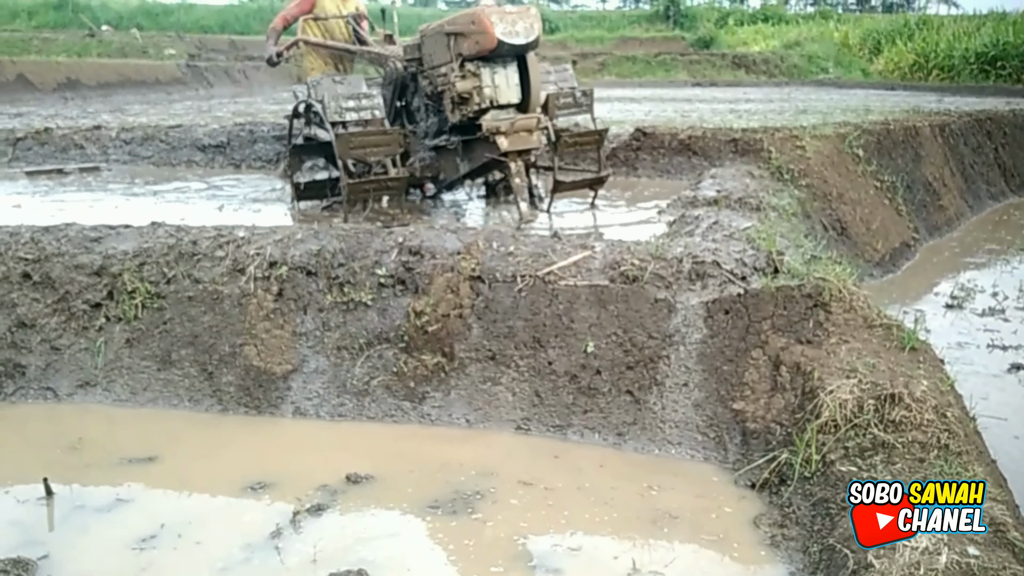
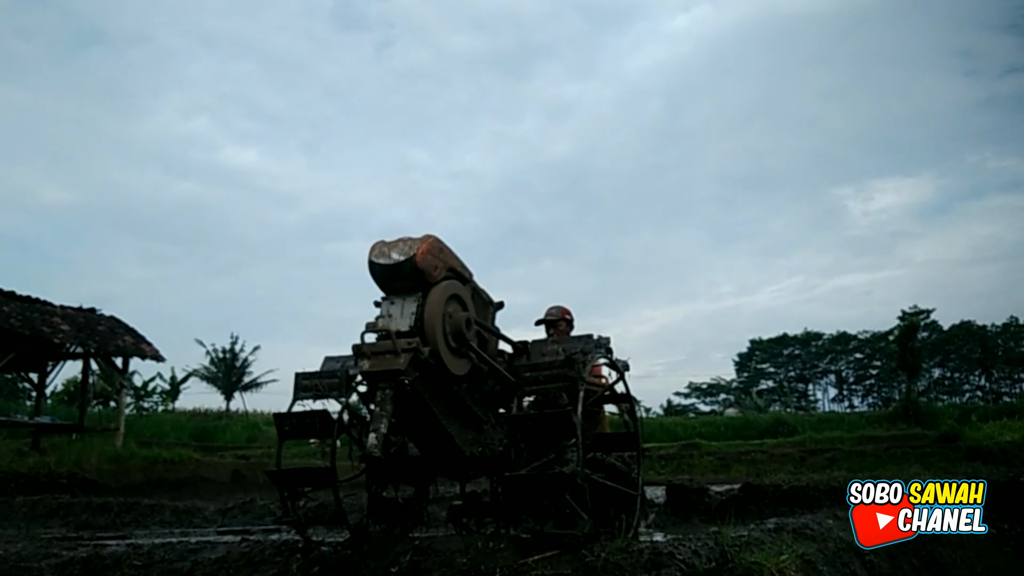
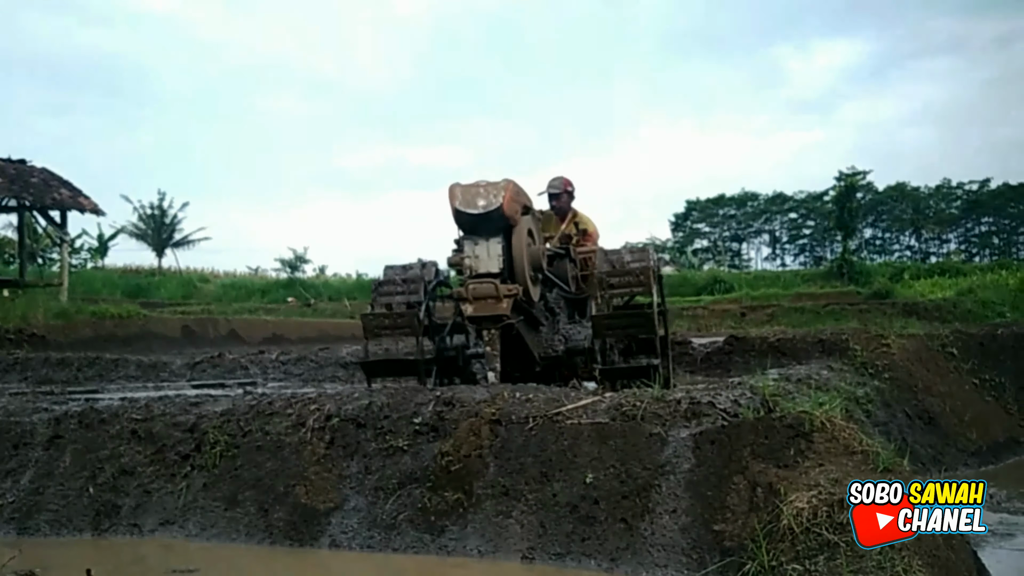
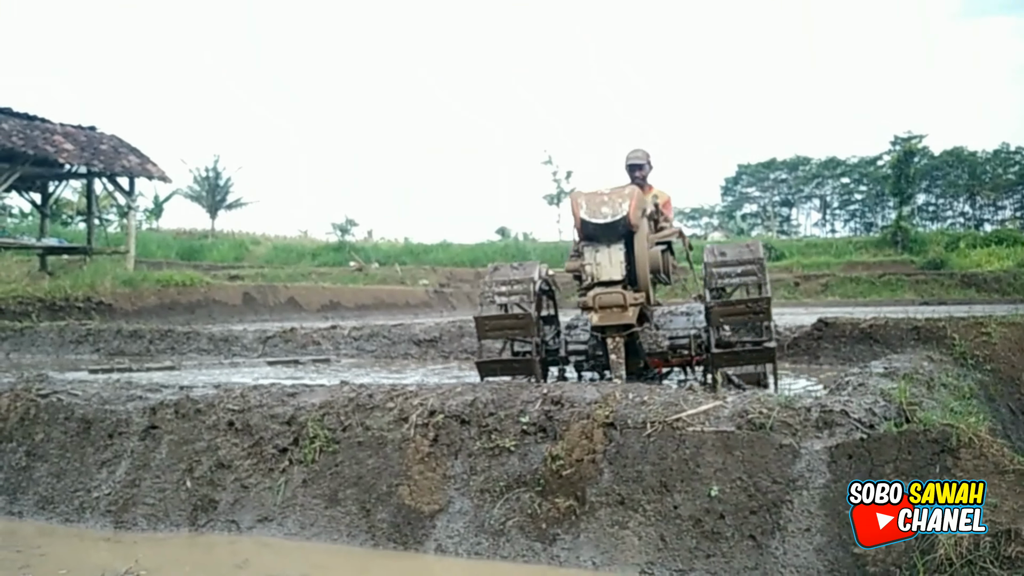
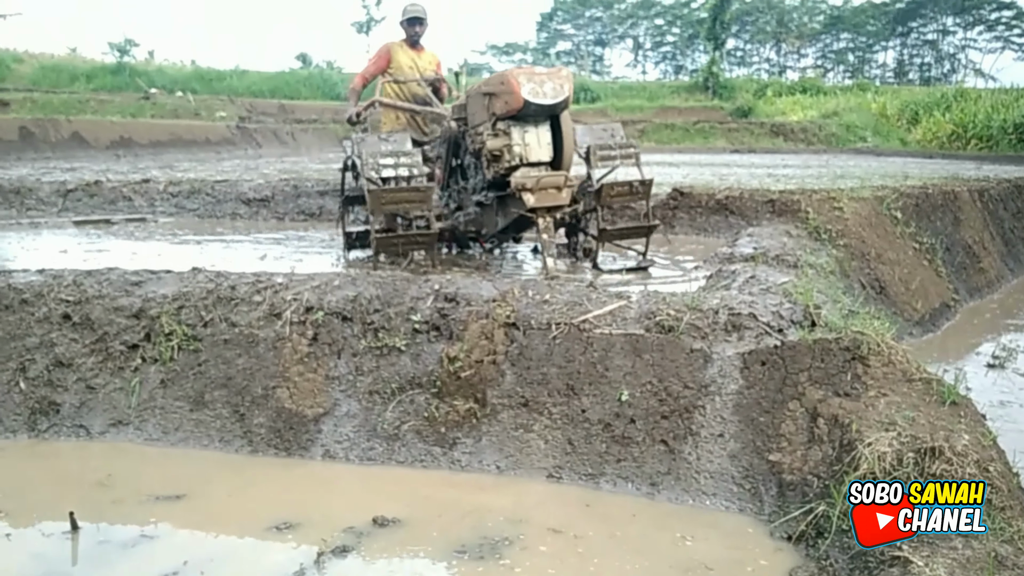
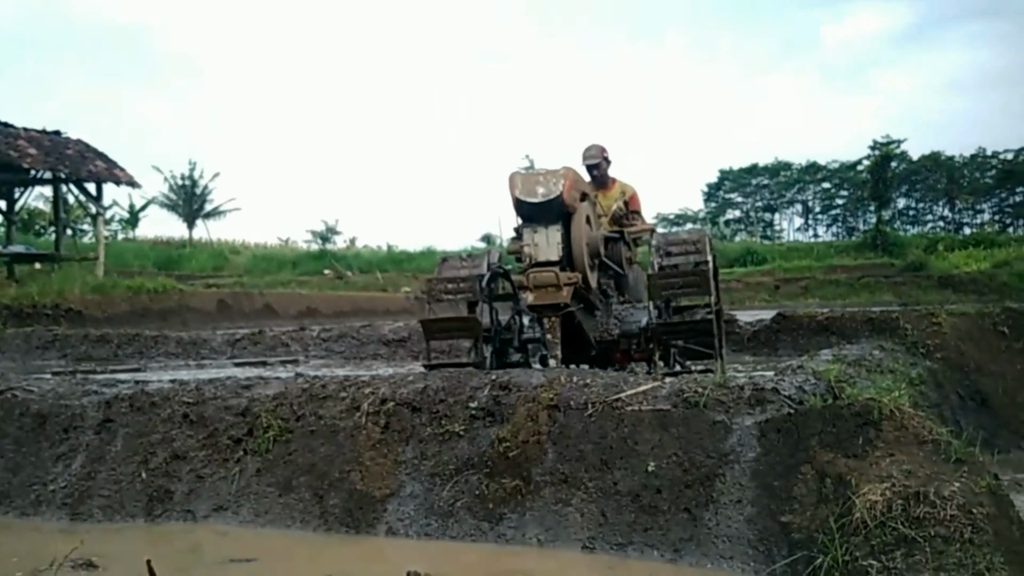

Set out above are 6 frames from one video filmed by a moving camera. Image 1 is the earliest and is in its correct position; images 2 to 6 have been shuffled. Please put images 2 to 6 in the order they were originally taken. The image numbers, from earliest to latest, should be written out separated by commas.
5, 4, 6, 3, 2
